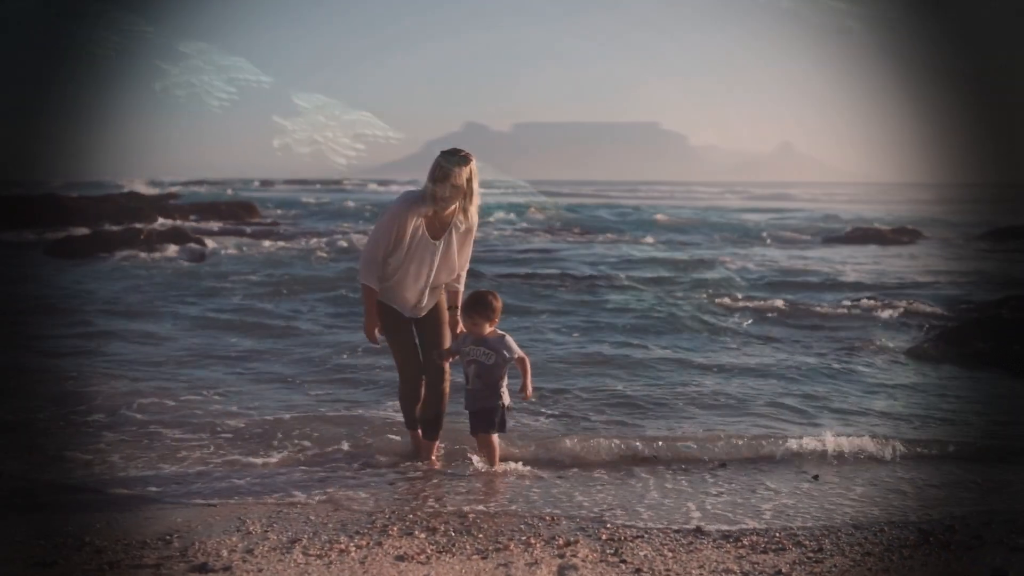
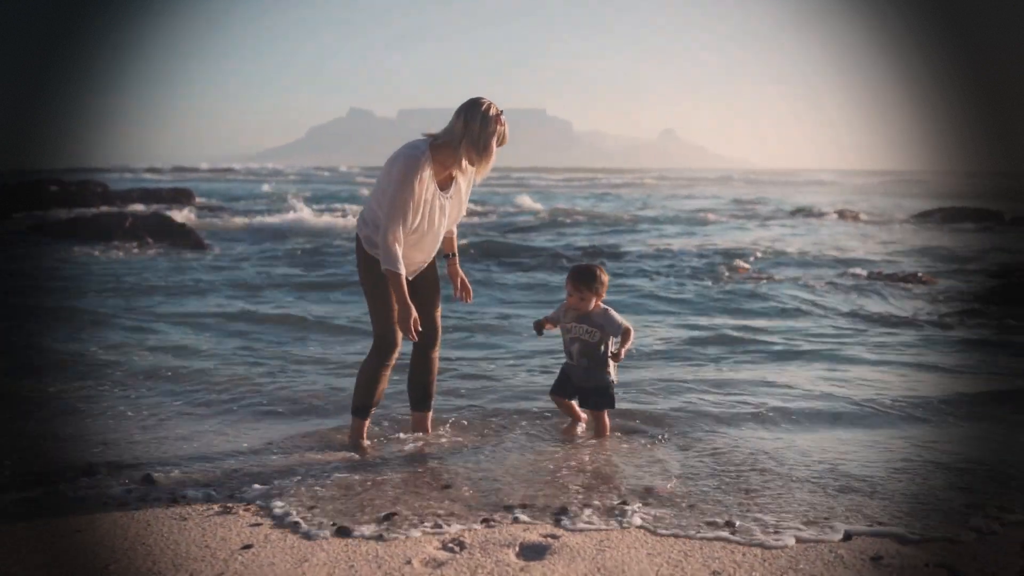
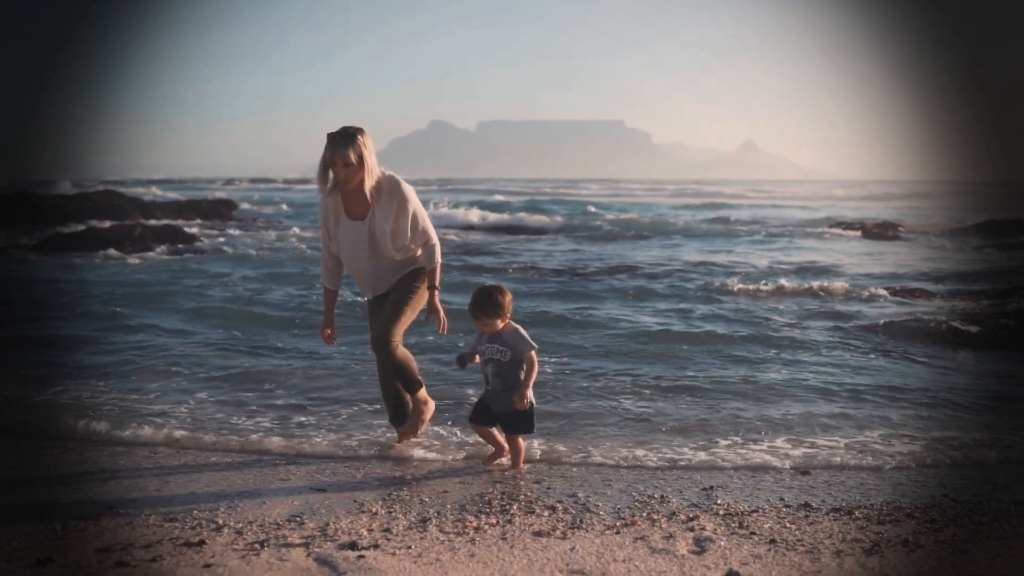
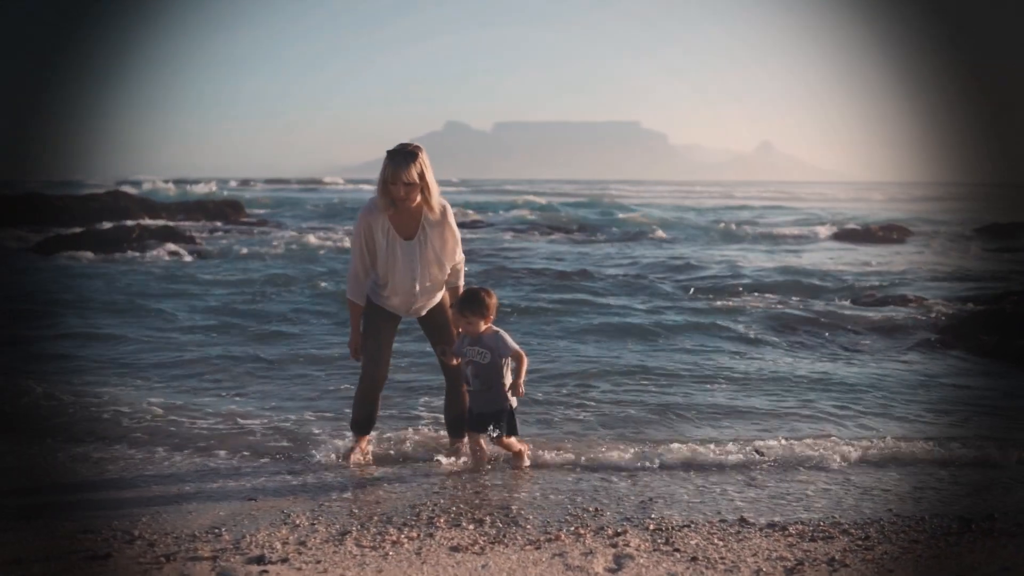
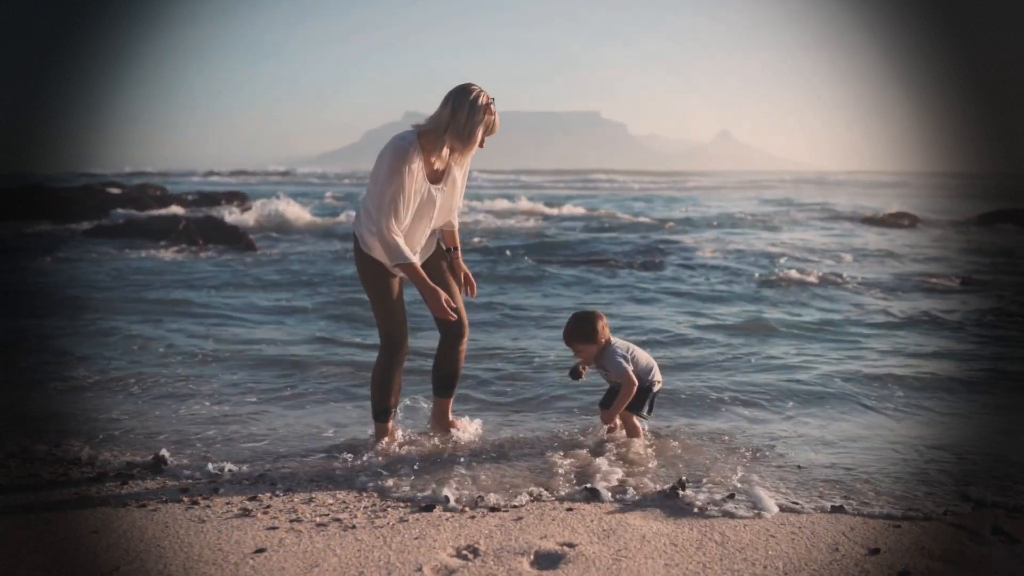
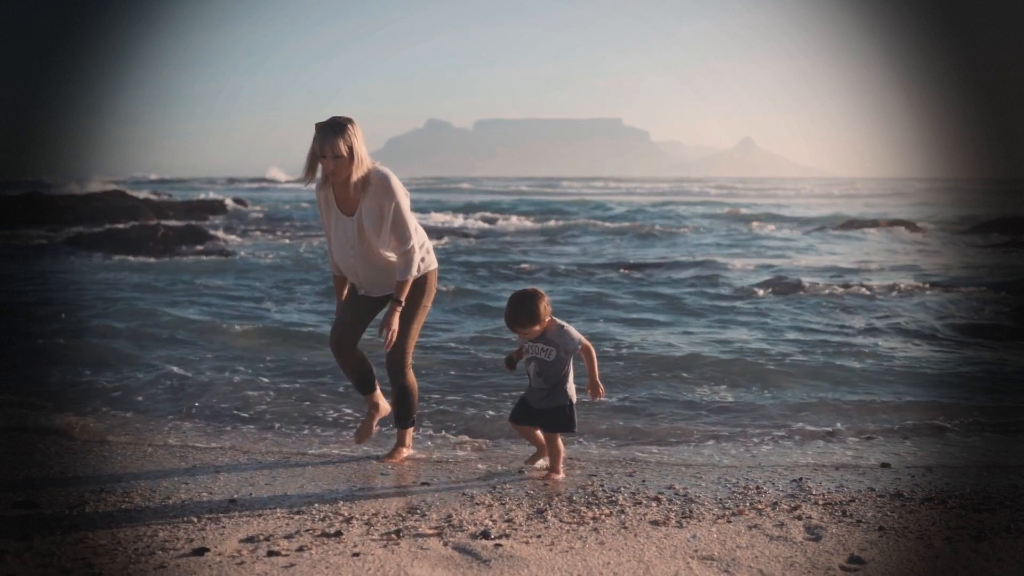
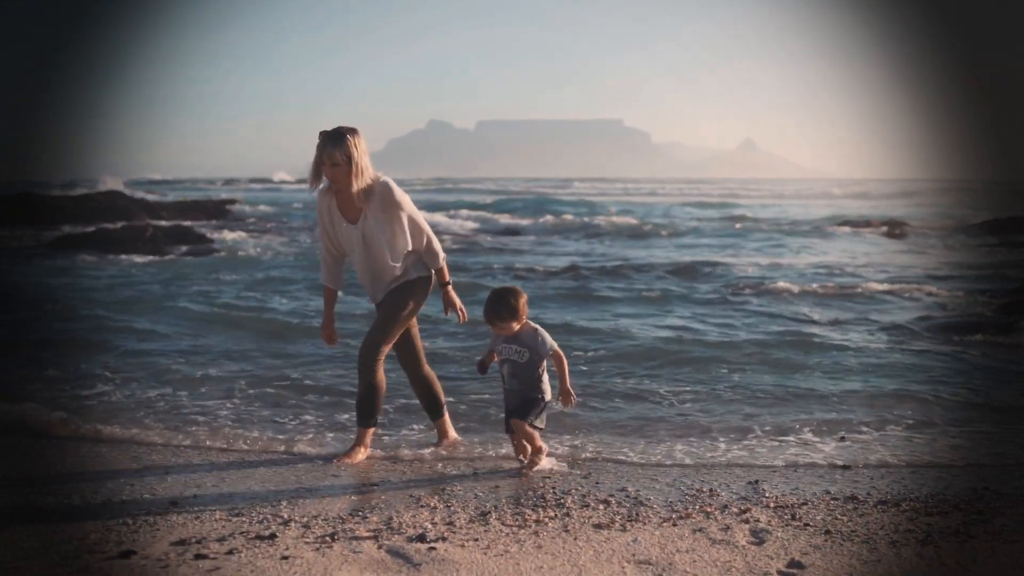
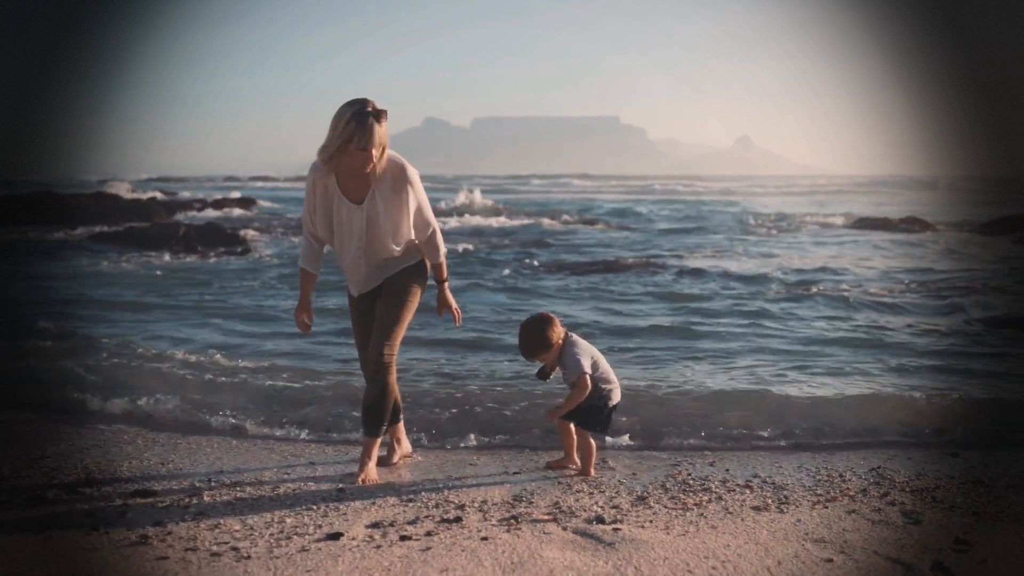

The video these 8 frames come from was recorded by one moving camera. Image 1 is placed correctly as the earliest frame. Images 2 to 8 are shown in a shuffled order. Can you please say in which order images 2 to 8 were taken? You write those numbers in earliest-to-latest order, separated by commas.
4, 3, 7, 6, 8, 5, 2
